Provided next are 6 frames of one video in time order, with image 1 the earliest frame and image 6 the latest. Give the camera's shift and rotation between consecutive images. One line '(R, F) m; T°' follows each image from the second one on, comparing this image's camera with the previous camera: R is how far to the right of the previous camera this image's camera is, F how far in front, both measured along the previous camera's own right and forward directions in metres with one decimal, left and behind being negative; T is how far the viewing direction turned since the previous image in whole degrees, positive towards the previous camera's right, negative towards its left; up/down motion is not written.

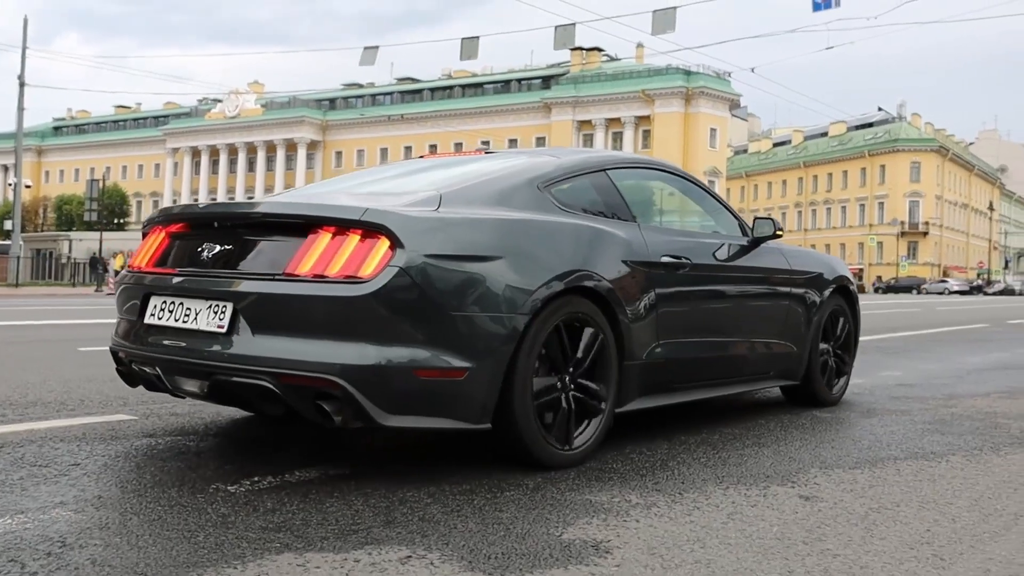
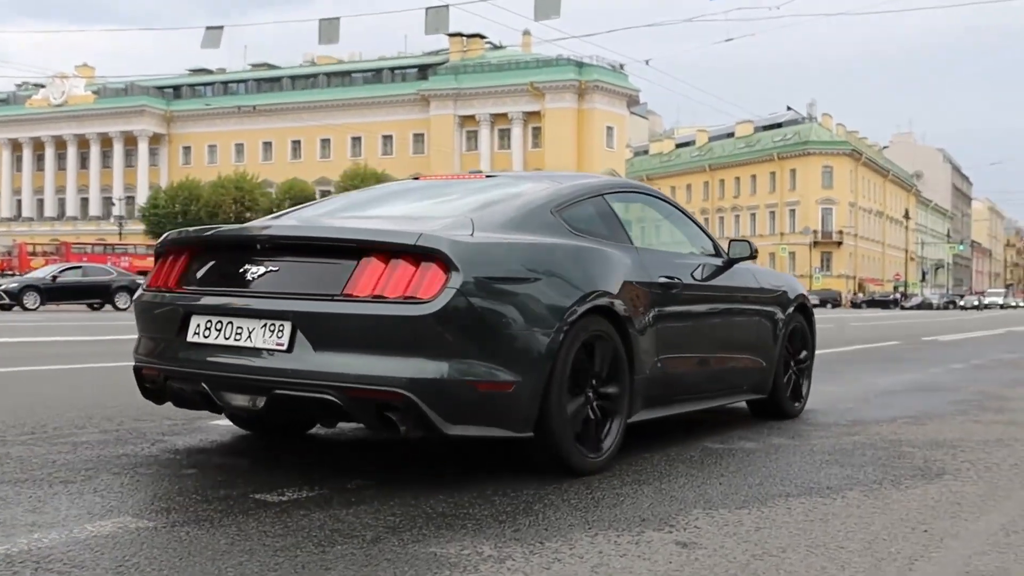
(+0.4, +0.8) m; +1°
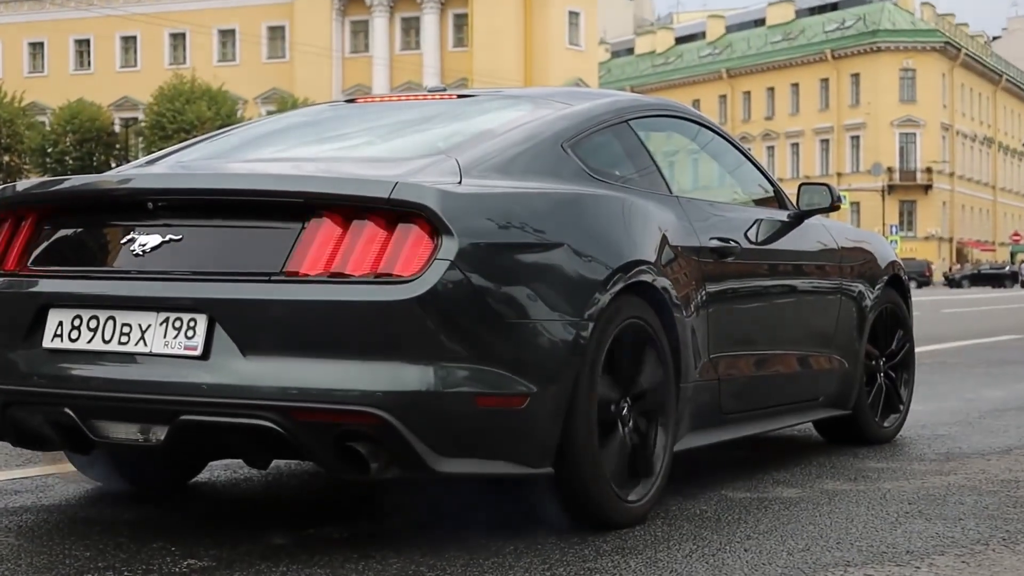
(+0.3, +2.7) m; -1°
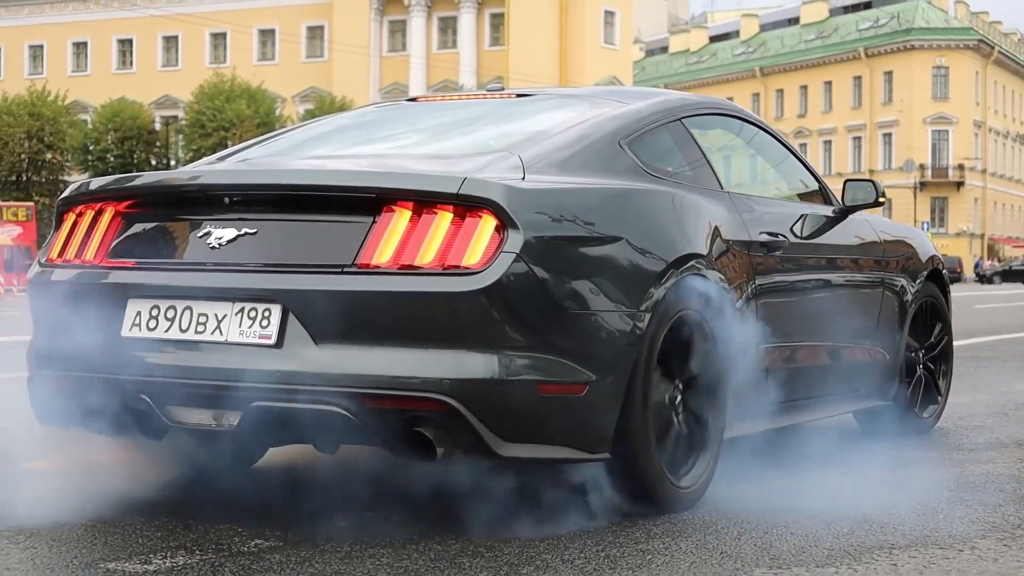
(-0.1, 0.0) m; 0°
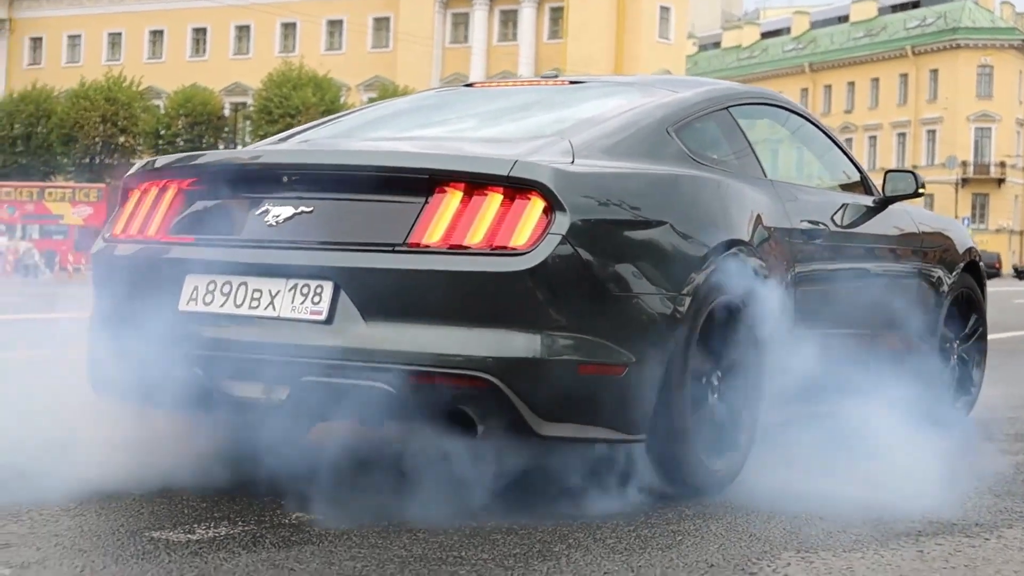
(+0.1, -0.2) m; -2°
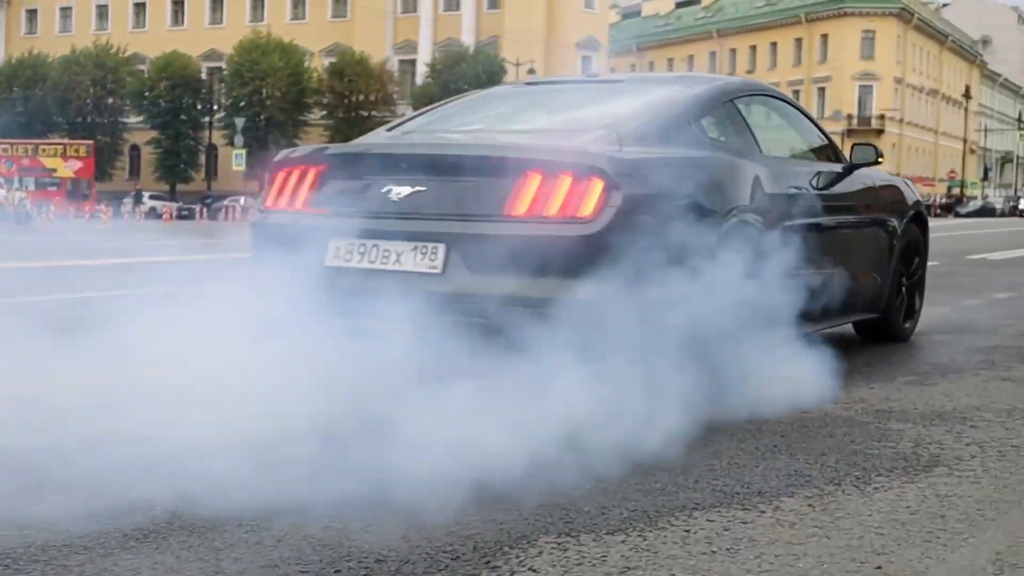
(0.0, -0.7) m; +2°
